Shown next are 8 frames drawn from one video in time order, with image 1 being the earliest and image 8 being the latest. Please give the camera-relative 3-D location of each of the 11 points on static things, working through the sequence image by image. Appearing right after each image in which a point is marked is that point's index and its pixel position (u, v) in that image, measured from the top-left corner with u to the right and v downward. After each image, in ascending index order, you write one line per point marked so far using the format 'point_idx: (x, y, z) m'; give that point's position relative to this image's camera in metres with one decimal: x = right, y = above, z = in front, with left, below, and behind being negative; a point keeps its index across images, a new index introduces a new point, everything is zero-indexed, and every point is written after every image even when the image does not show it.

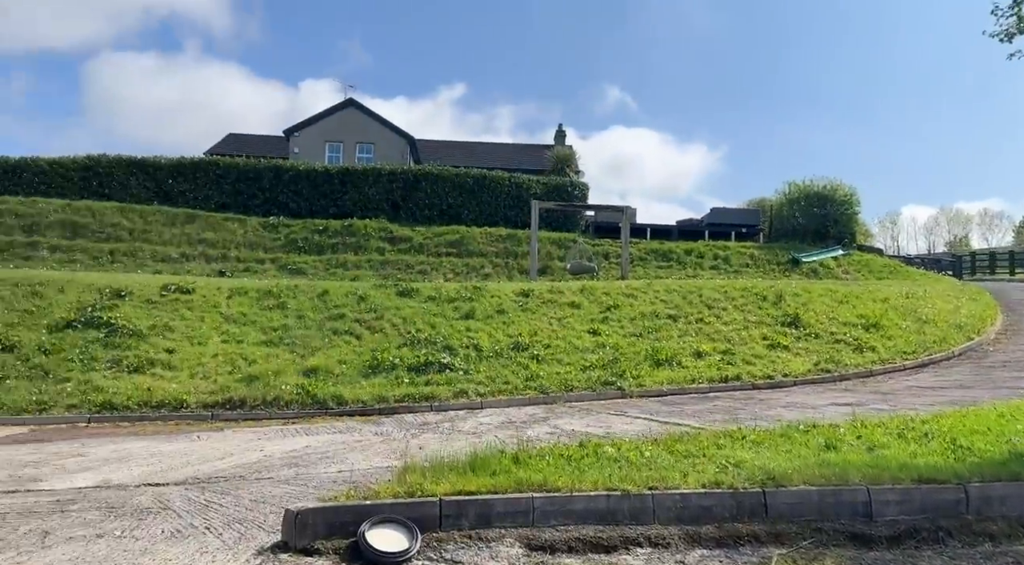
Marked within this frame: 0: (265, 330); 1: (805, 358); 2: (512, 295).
0: (-4.7, -0.9, +14.4) m
1: (+5.5, -1.4, +14.0) m
2: (0.0, -0.3, +16.7) m
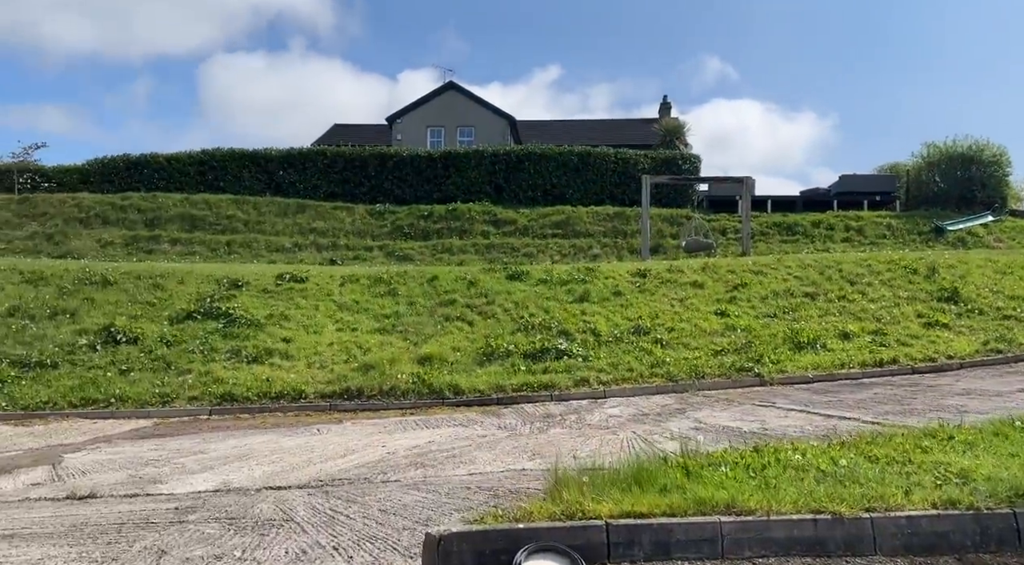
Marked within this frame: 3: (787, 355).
0: (-2.5, -0.7, +14.0) m
1: (+7.5, -0.9, +12.4) m
2: (+2.4, +0.1, +15.7) m
3: (+4.4, -1.1, +12.0) m
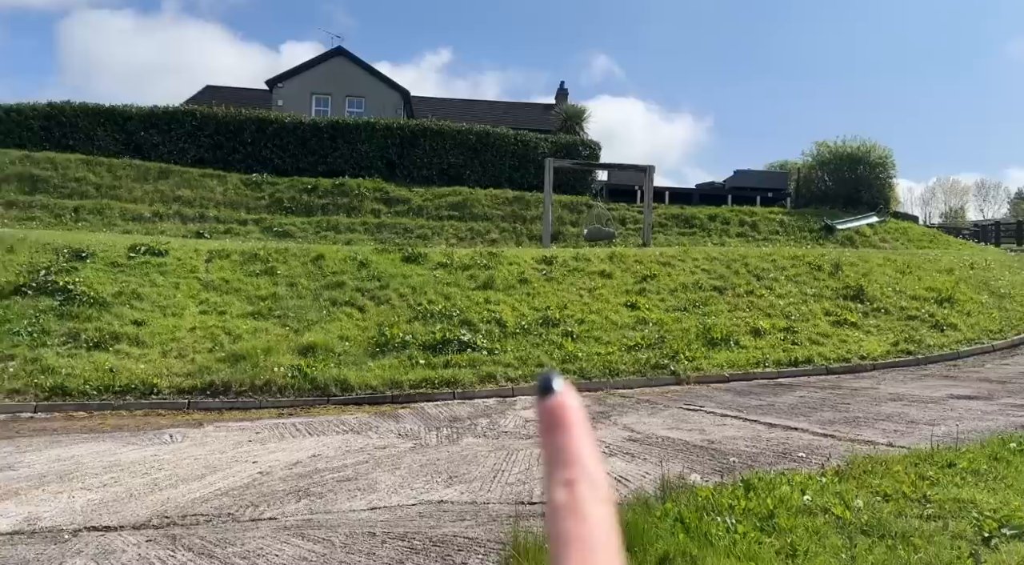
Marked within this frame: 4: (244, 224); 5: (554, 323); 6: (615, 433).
0: (-4.2, -0.3, +12.3) m
1: (+5.9, -0.9, +12.2) m
2: (+0.4, +0.4, +14.7) m
3: (+2.8, -1.0, +11.3) m
4: (-7.0, +1.5, +19.6) m
5: (+0.7, -0.7, +12.1) m
6: (+0.9, -1.4, +6.8) m
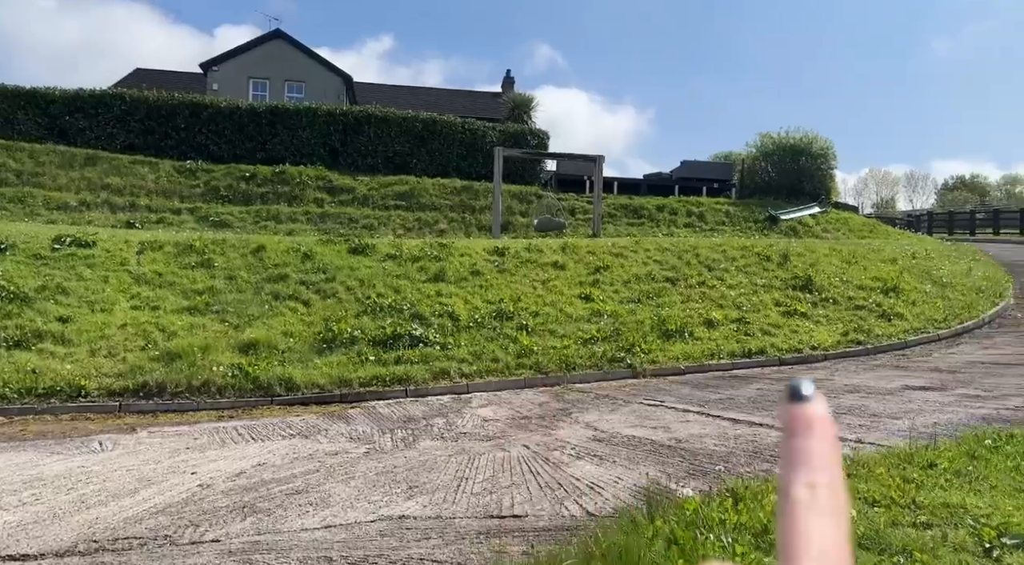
0: (-5.0, -0.2, +11.6) m
1: (+5.2, -0.7, +12.3) m
2: (-0.5, +0.5, +14.4) m
3: (+2.2, -0.9, +11.2) m
4: (-8.3, +1.7, +18.7) m
5: (-0.1, -0.5, +11.8) m
6: (+0.6, -1.3, +6.6) m
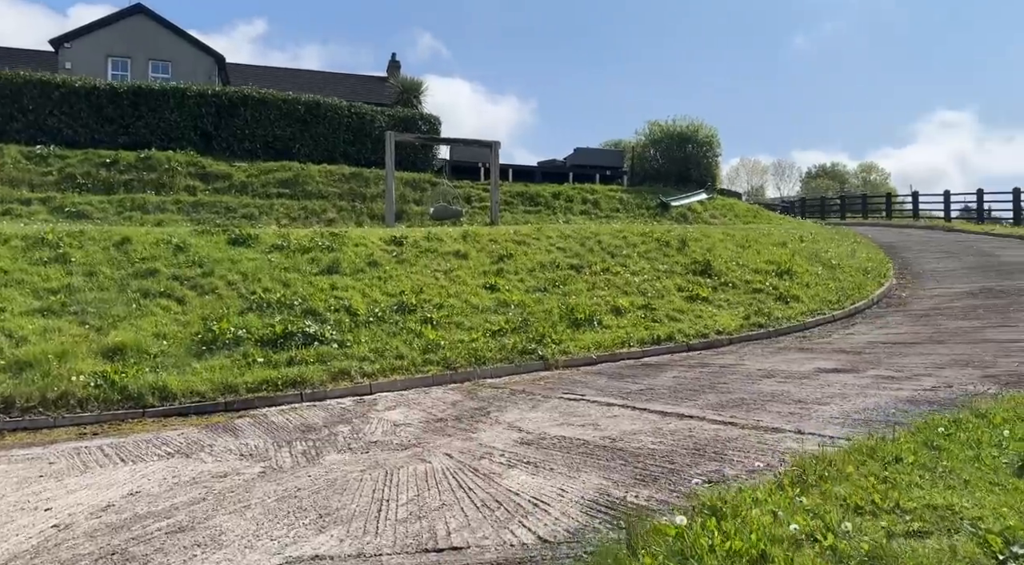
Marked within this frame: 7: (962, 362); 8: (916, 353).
0: (-6.3, -0.2, +10.2) m
1: (+3.6, -0.5, +12.3) m
2: (-2.4, +0.7, +13.5) m
3: (+0.8, -0.7, +10.8) m
4: (-10.7, +1.8, +16.7) m
5: (-1.5, -0.4, +11.0) m
6: (-0.1, -1.2, +6.0) m
7: (+4.8, -0.9, +8.1) m
8: (+4.8, -0.8, +9.0) m
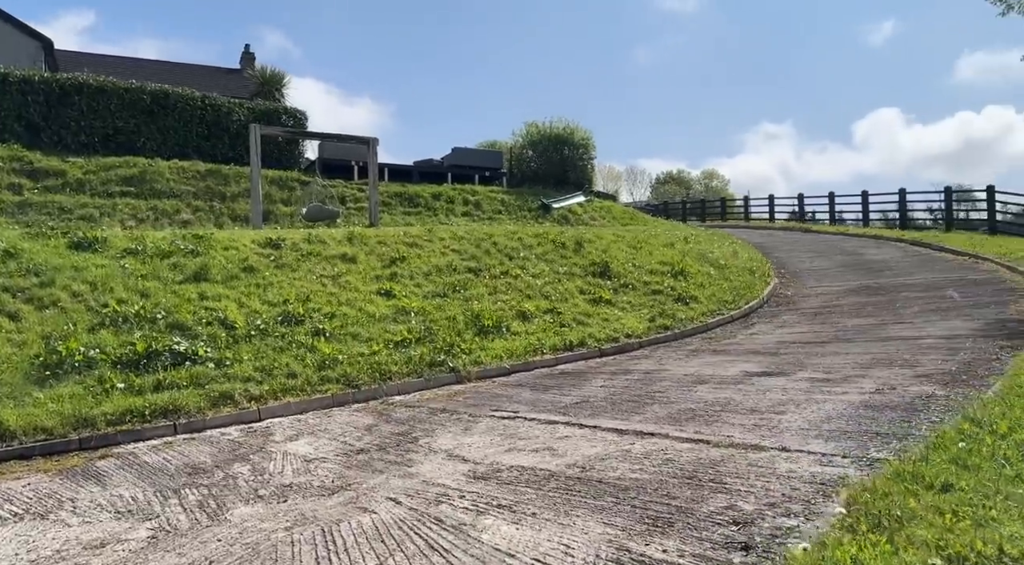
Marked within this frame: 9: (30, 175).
0: (-7.4, -0.3, +8.0) m
1: (+2.0, -0.5, +12.0) m
2: (-4.1, +0.6, +12.1) m
3: (-0.5, -0.8, +10.0) m
4: (-12.9, +1.5, +13.6) m
5: (-2.8, -0.5, +9.8) m
6: (-0.4, -1.3, +5.1) m
7: (+4.0, -0.9, +8.0) m
8: (+3.8, -0.8, +9.0) m
9: (-11.0, +2.5, +17.4) m
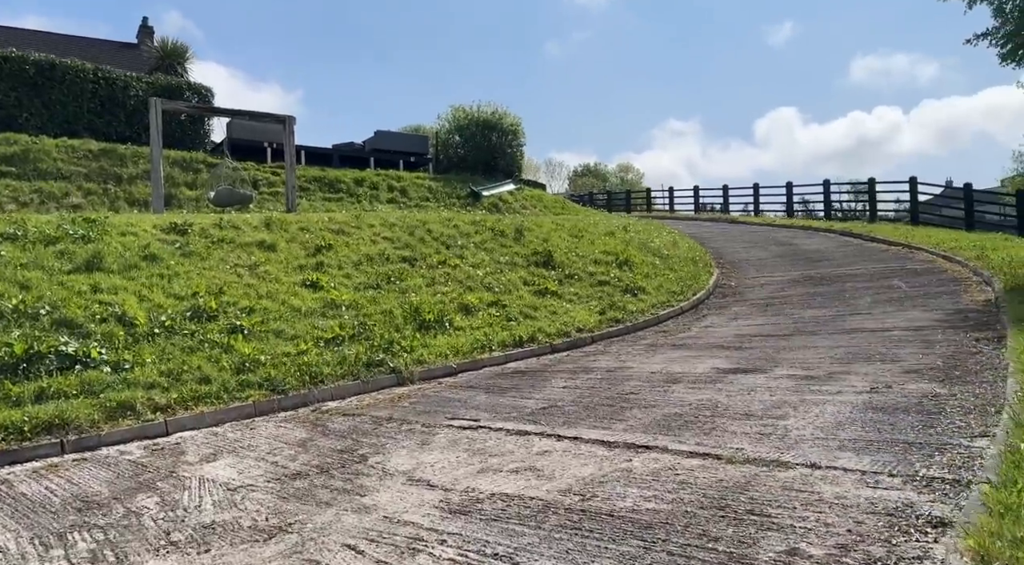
0: (-7.8, -0.2, +6.3) m
1: (+1.1, -0.4, +11.2) m
2: (-5.0, +0.7, +10.6) m
3: (-1.1, -0.7, +9.0) m
4: (-13.9, +1.6, +11.2) m
5: (-3.4, -0.4, +8.5) m
6: (-0.5, -1.2, +4.1) m
7: (+3.5, -0.8, +7.5) m
8: (+3.3, -0.7, +8.5) m
9: (-12.4, +2.7, +15.1) m
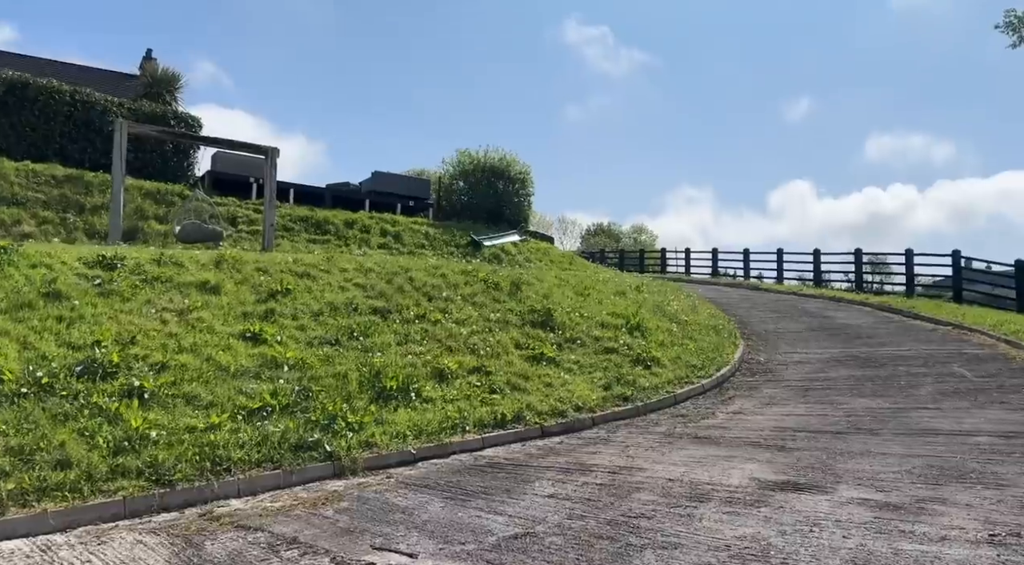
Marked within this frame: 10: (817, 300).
0: (-8.0, -0.3, +4.5) m
1: (+0.9, -1.2, +9.3) m
2: (-5.1, +0.2, +8.9) m
3: (-1.3, -1.2, +7.1) m
4: (-13.9, +1.5, +9.6) m
5: (-3.6, -0.8, +6.7) m
6: (-0.8, -1.4, +2.2) m
7: (+3.3, -1.4, +5.6) m
8: (+3.0, -1.5, +6.5) m
9: (-12.4, +2.2, +13.6) m
10: (+7.7, -0.4, +19.1) m
